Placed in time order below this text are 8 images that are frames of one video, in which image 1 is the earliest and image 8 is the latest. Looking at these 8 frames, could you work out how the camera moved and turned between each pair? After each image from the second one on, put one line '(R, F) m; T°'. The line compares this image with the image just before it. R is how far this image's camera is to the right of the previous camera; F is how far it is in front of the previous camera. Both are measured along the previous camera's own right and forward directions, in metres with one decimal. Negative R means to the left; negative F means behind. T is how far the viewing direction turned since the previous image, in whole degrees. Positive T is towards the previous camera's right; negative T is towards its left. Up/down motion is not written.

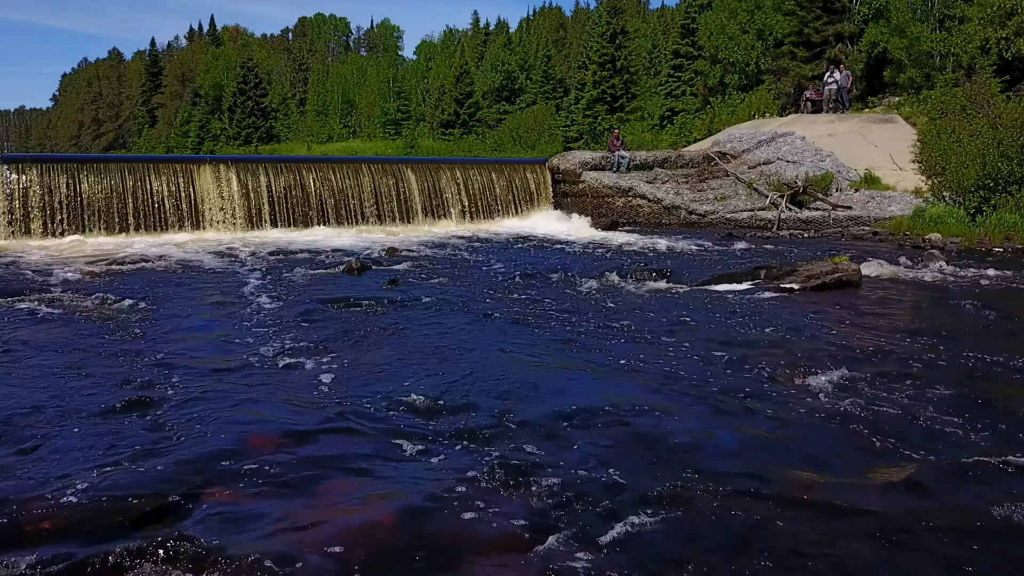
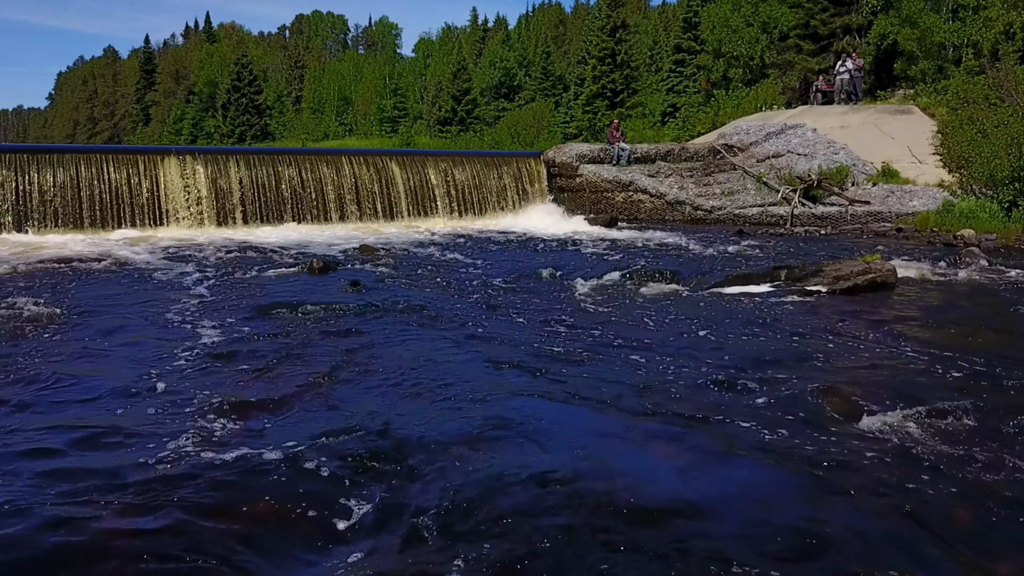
(+0.2, +1.7) m; 0°
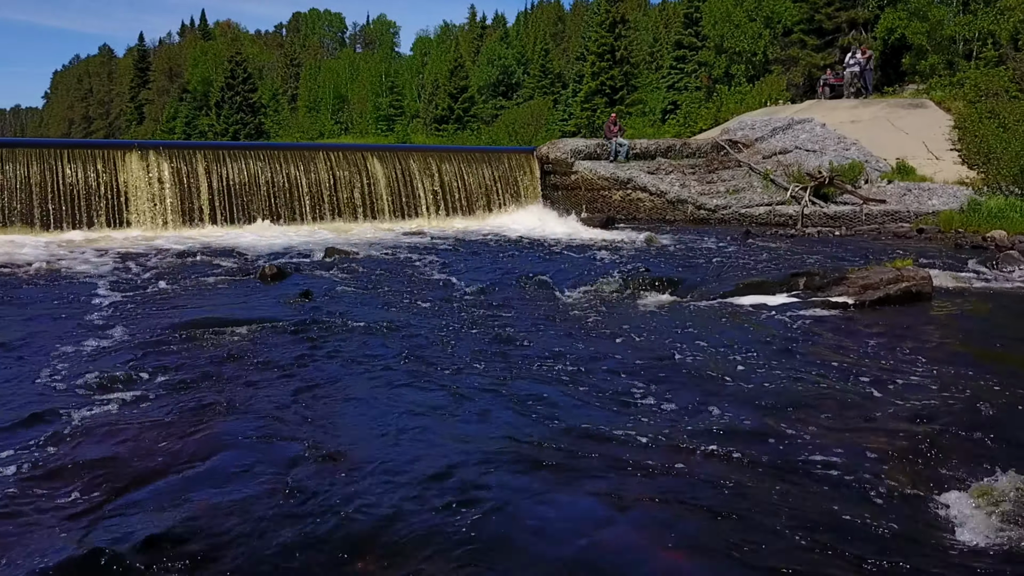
(+0.3, +1.5) m; 0°
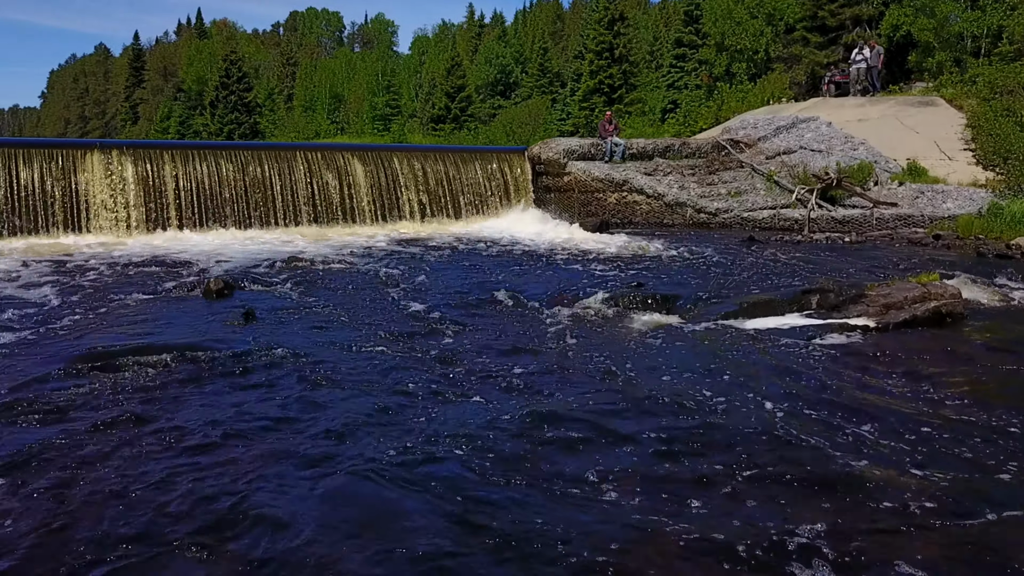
(+0.3, +1.2) m; 0°
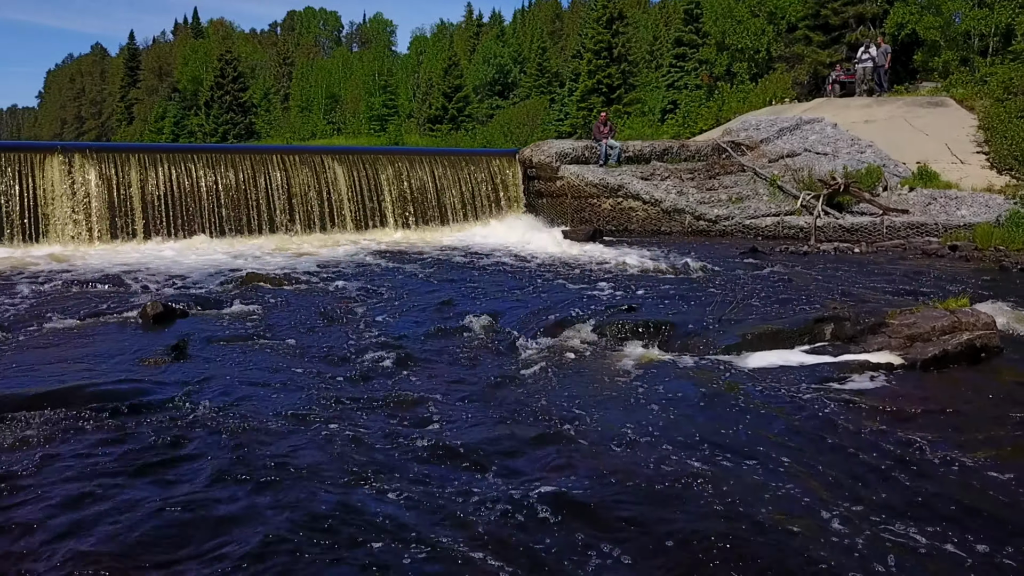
(+0.3, +1.0) m; 0°
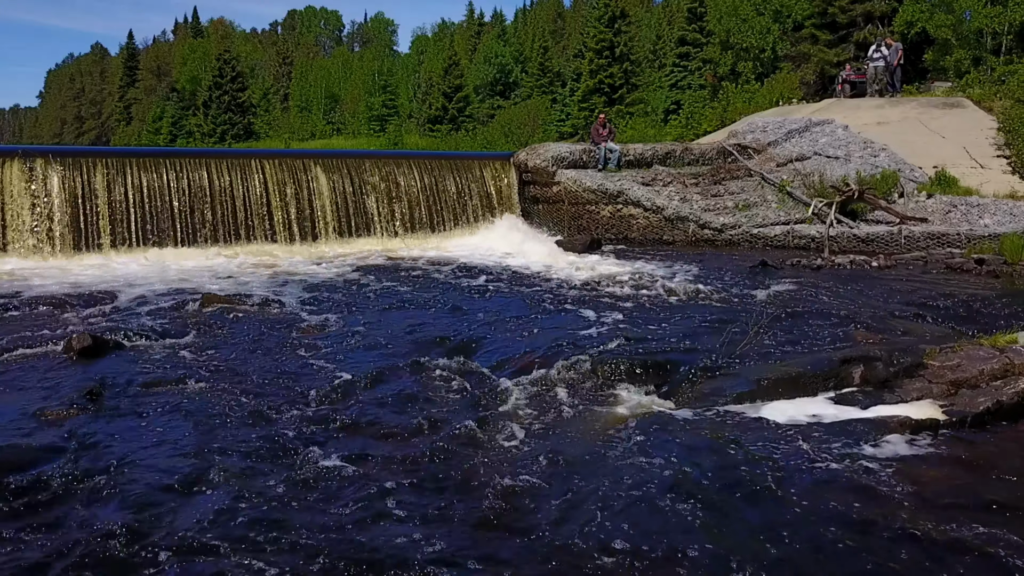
(+0.2, +1.1) m; 0°
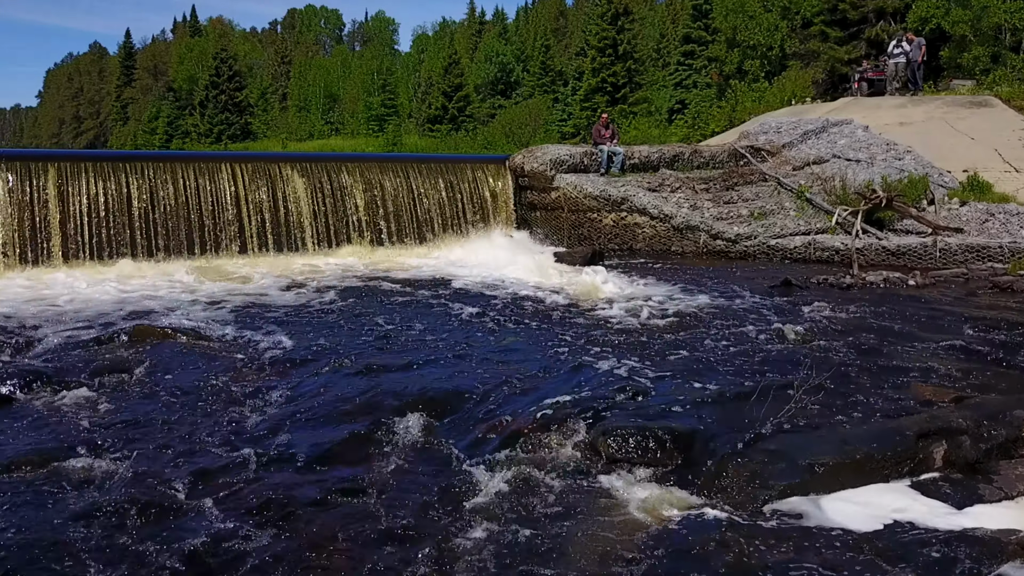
(+0.2, +1.5) m; 0°
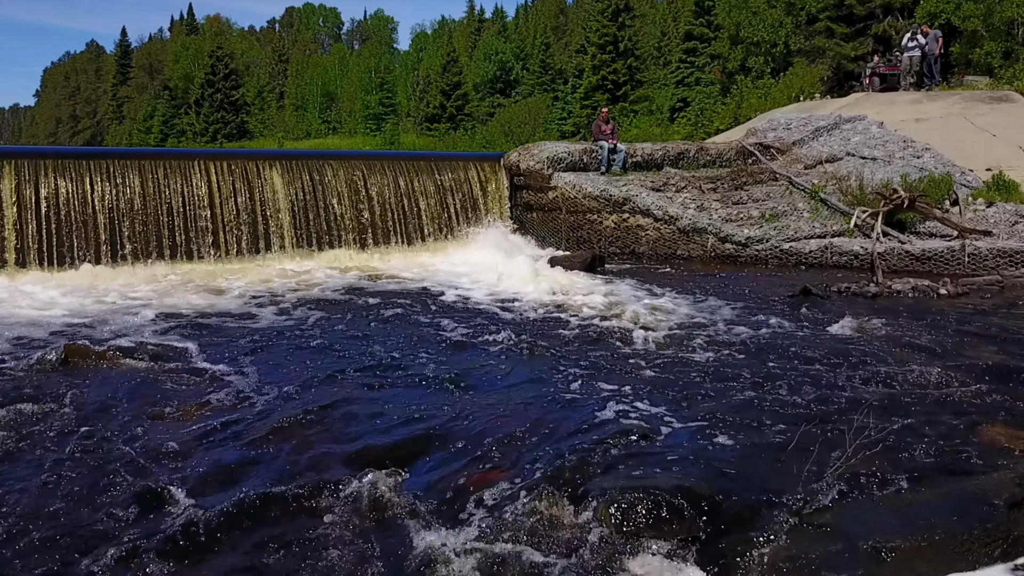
(+0.1, +1.1) m; 0°
